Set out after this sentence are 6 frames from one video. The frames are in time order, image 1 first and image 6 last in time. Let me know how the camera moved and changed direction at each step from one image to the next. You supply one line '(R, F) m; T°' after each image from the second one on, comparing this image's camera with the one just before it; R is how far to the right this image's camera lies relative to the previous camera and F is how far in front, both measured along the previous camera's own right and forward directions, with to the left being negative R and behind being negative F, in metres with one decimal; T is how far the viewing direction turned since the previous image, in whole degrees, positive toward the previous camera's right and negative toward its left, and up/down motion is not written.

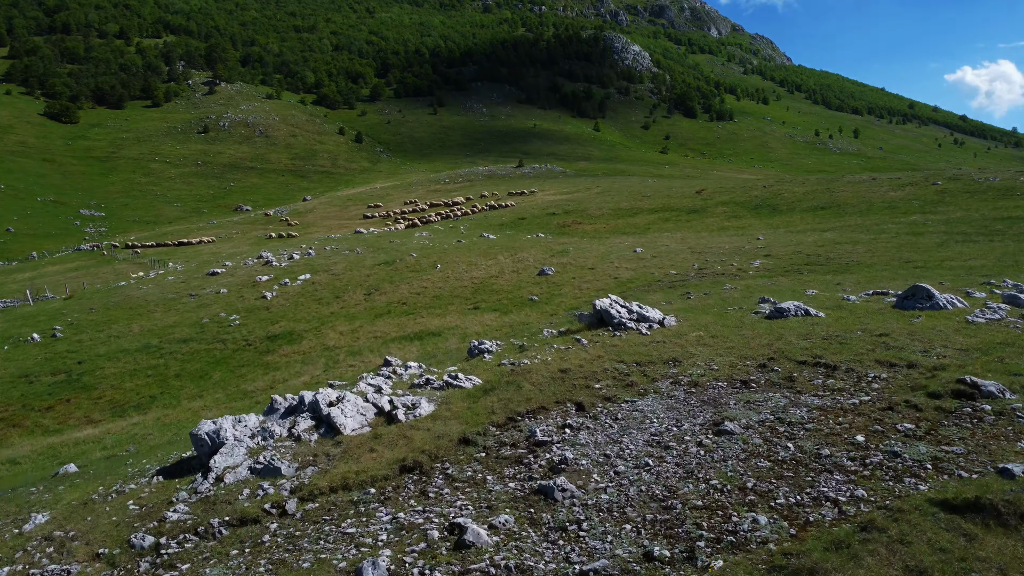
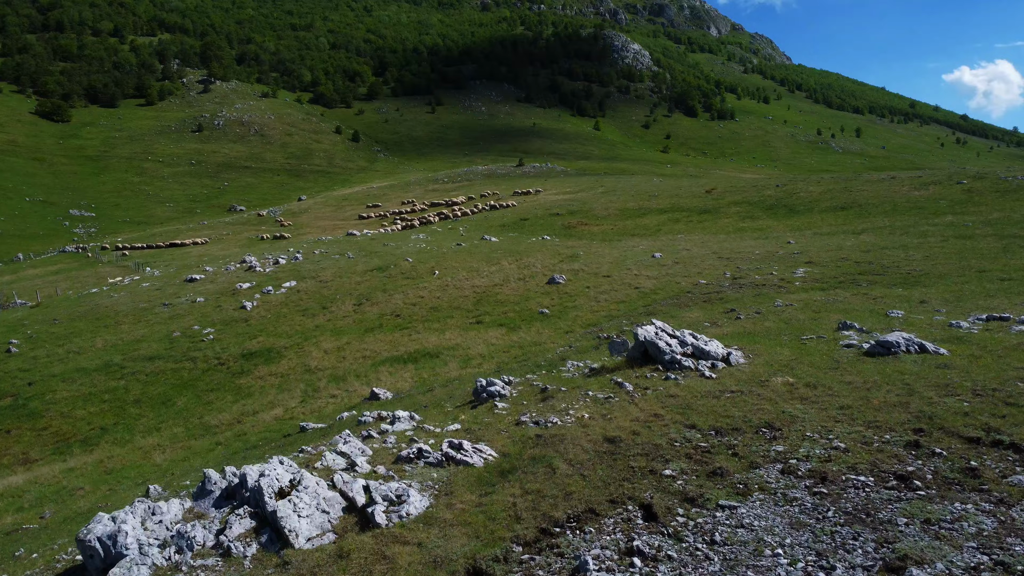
(-0.3, +3.2) m; 0°
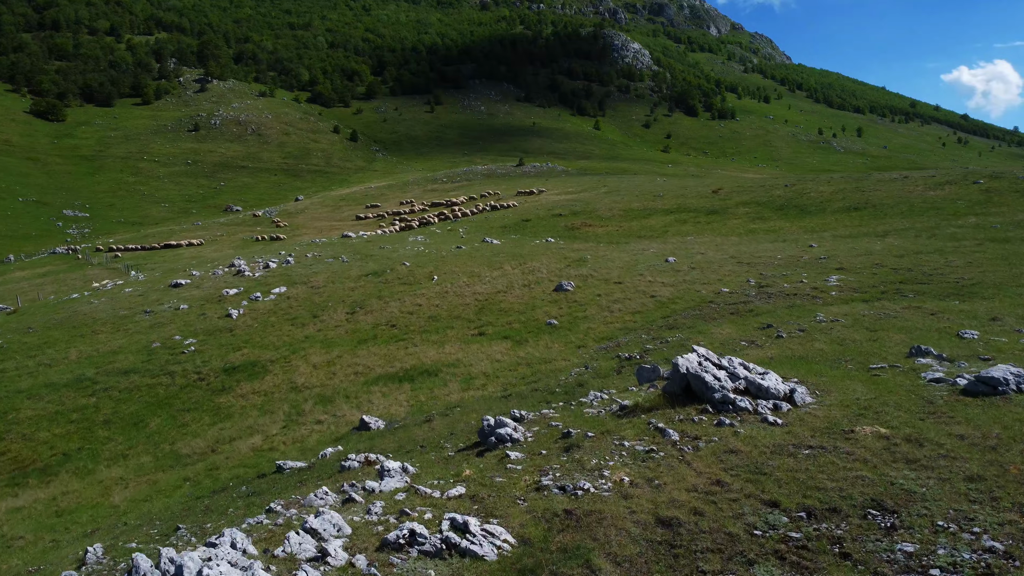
(-0.2, +2.0) m; 0°
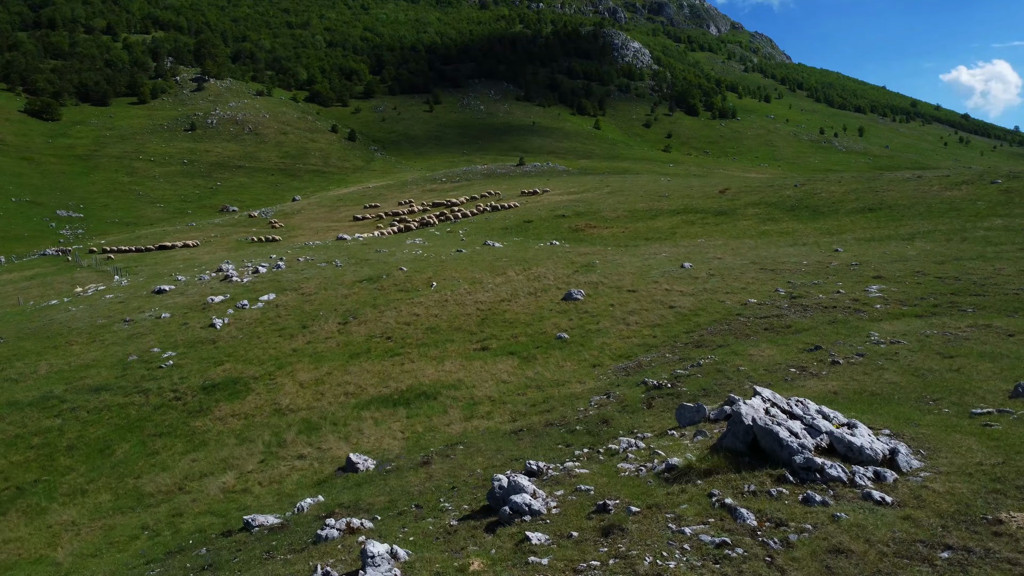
(-0.2, +2.0) m; 0°
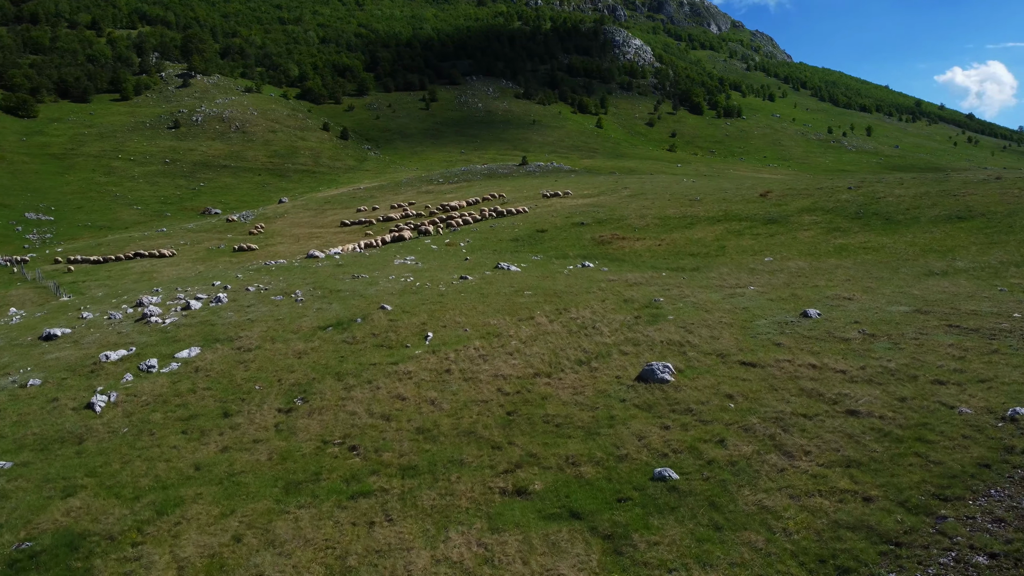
(-0.8, +9.2) m; 0°
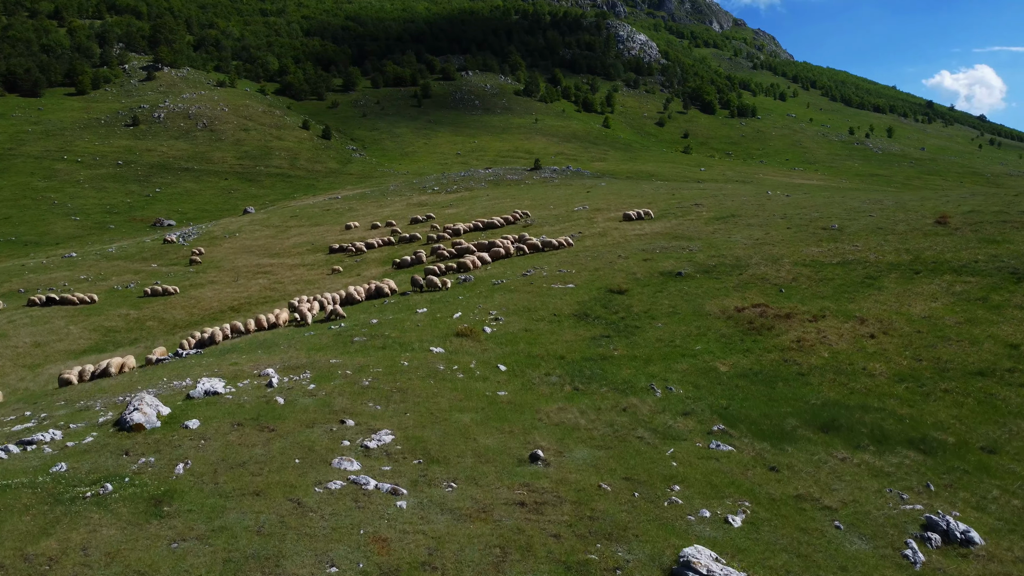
(-2.2, +21.2) m; +1°
